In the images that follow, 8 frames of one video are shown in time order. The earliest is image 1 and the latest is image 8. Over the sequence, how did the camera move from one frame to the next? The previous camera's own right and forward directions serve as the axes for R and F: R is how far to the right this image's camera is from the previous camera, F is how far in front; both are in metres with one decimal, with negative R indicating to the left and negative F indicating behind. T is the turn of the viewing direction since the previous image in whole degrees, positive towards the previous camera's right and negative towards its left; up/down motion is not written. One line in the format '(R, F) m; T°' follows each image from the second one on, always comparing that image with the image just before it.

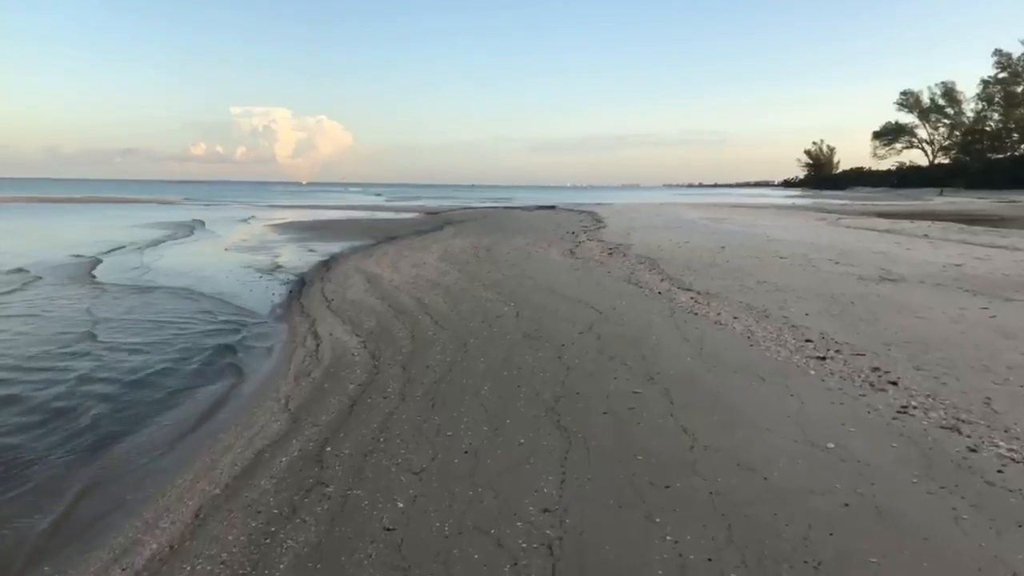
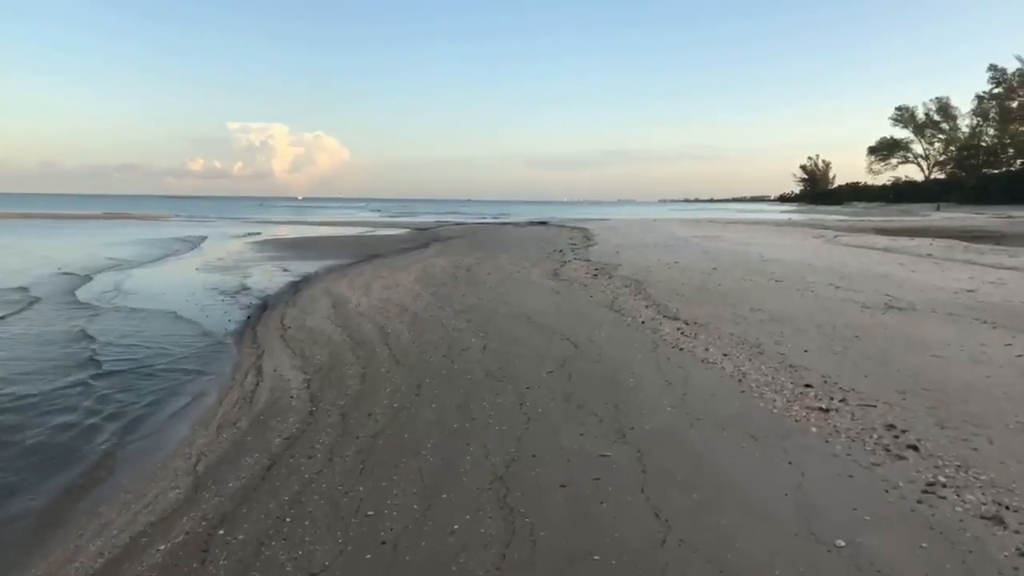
(+0.4, +1.1) m; 0°
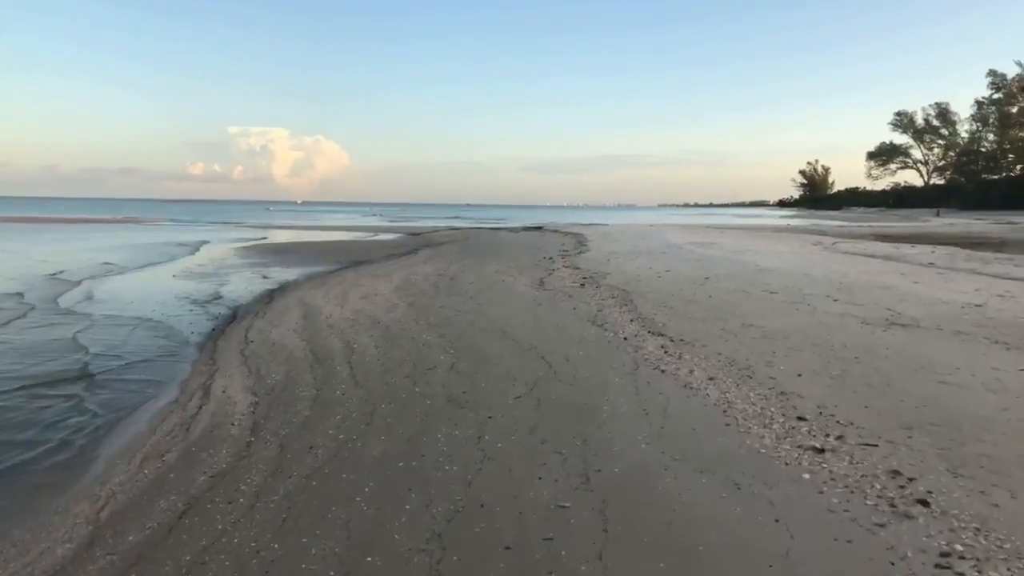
(+0.3, +0.8) m; 0°
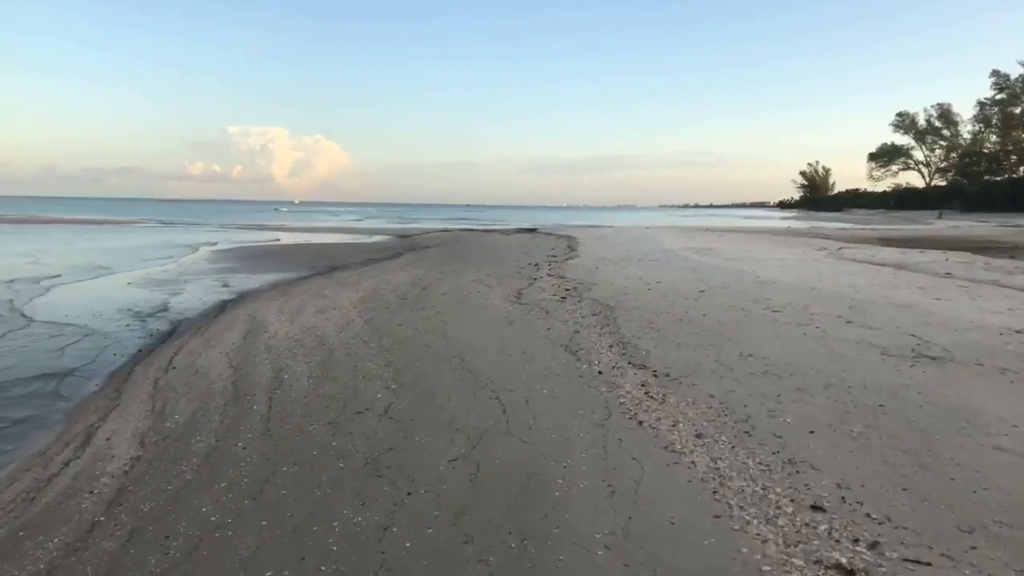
(+0.5, +1.6) m; 0°
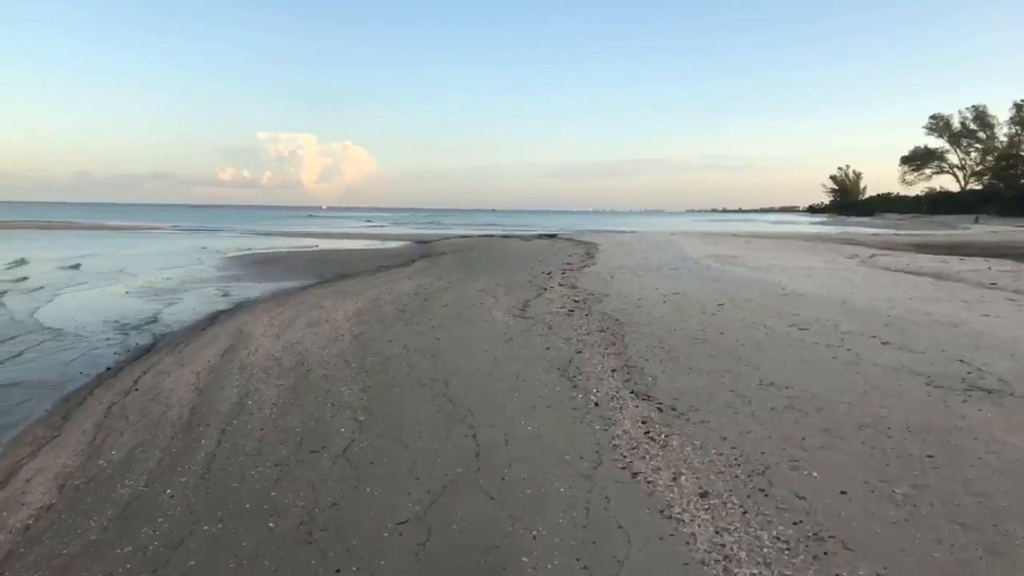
(+0.4, +1.0) m; -2°
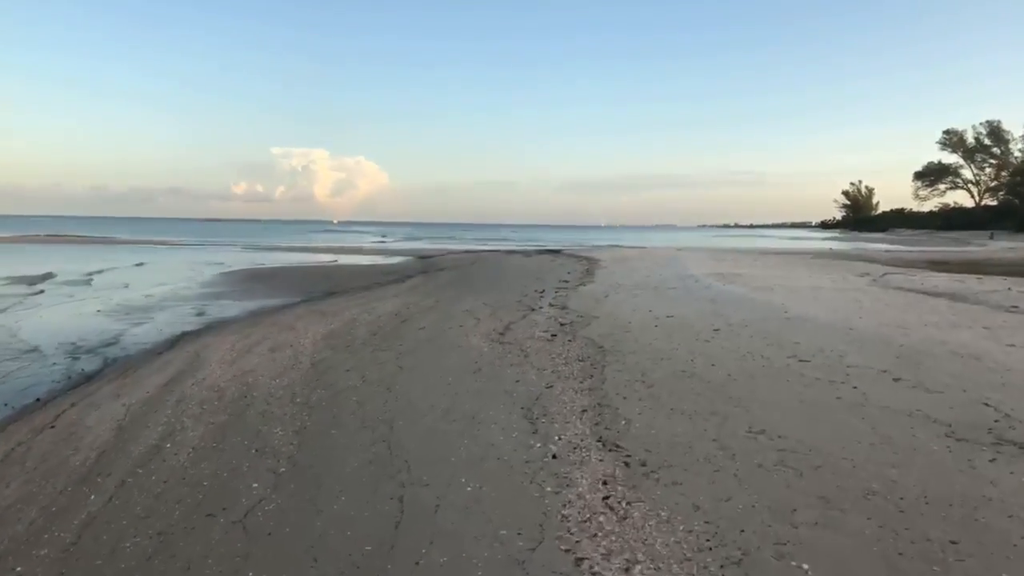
(+0.5, +1.0) m; -1°
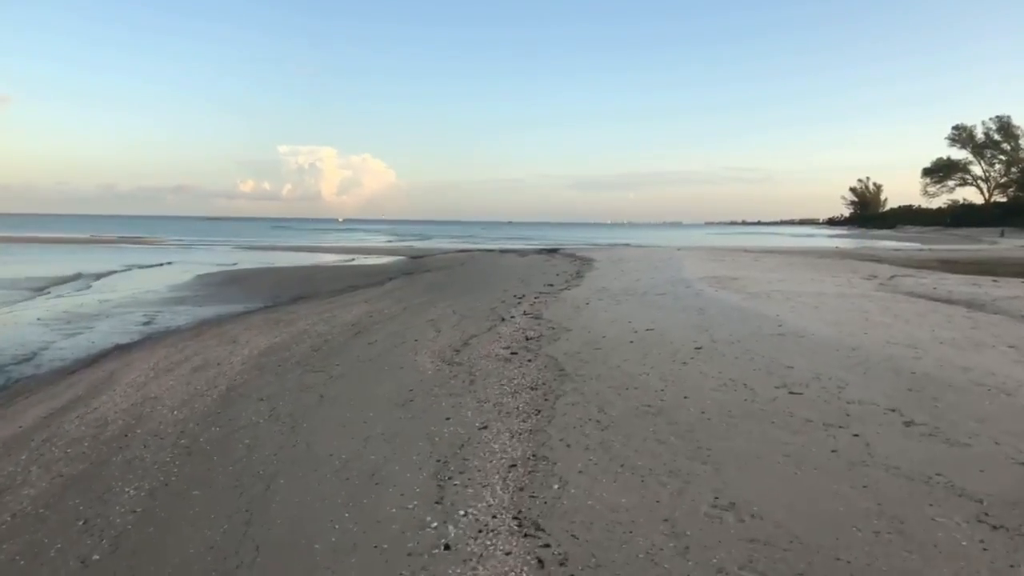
(+0.7, +1.5) m; 0°
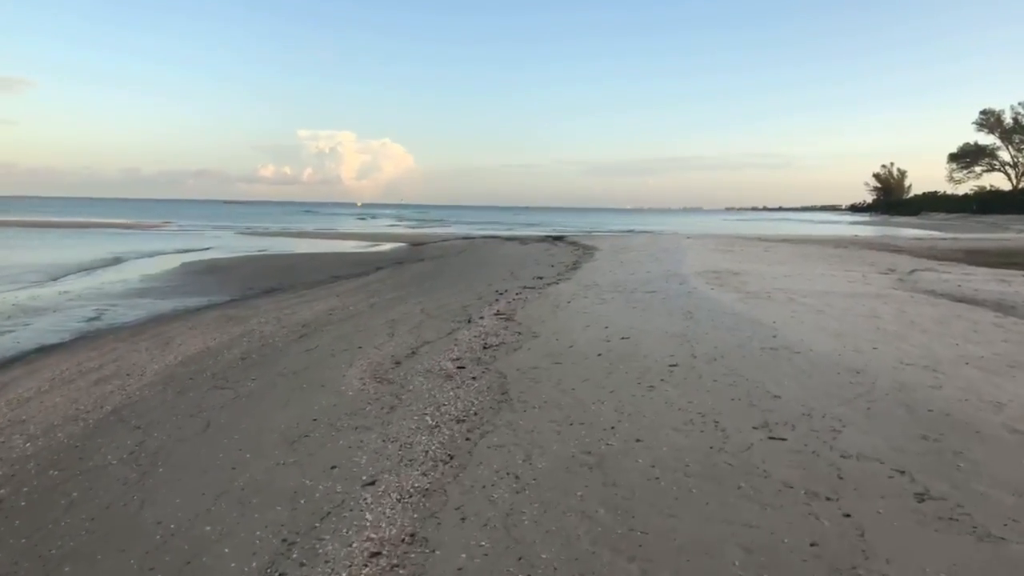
(+0.8, +1.6) m; -1°
